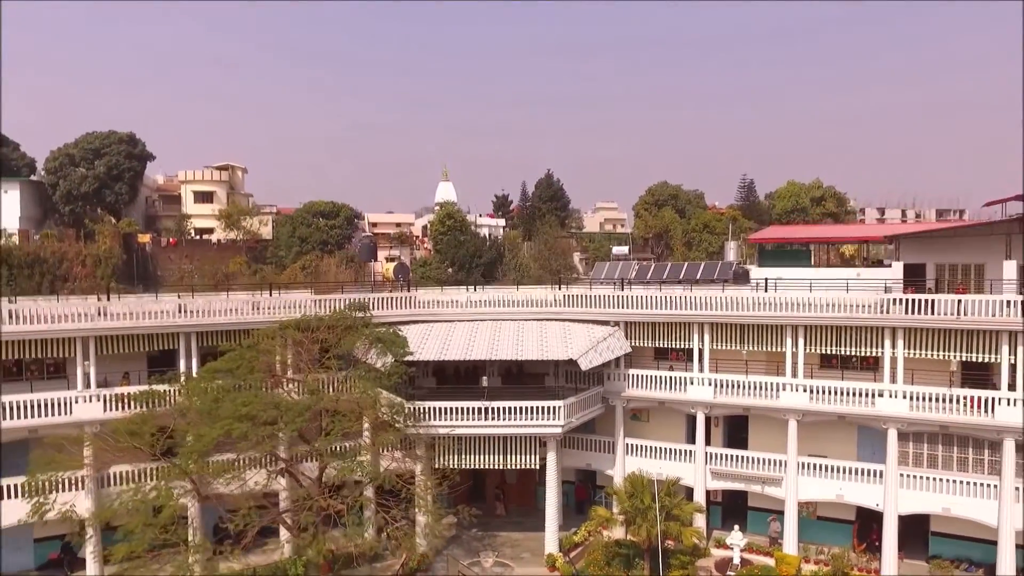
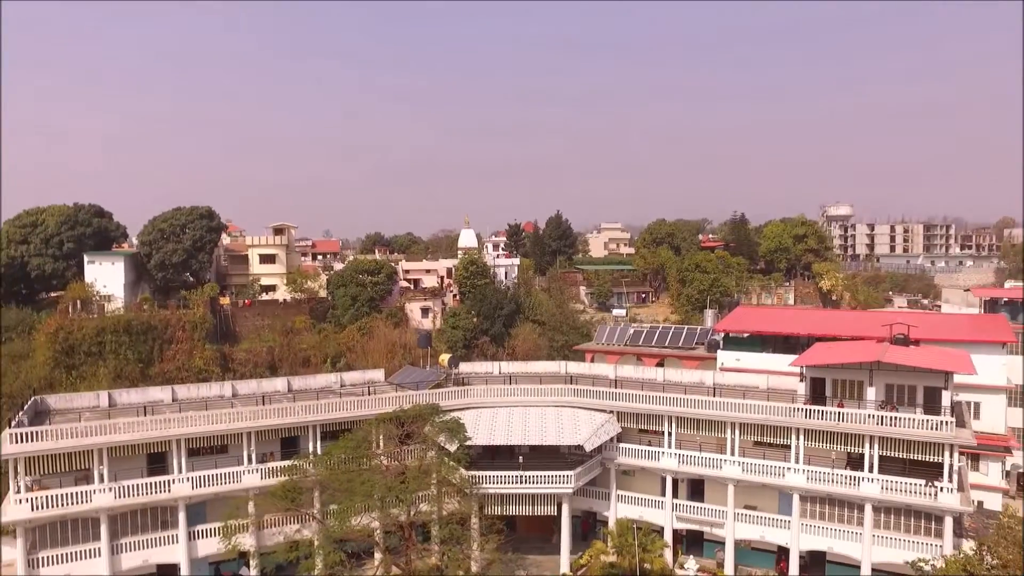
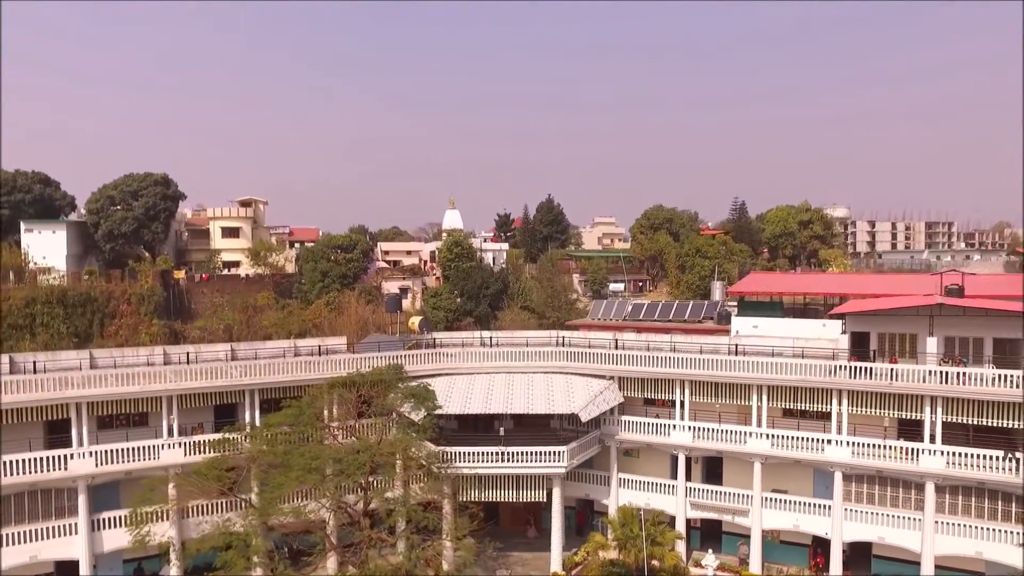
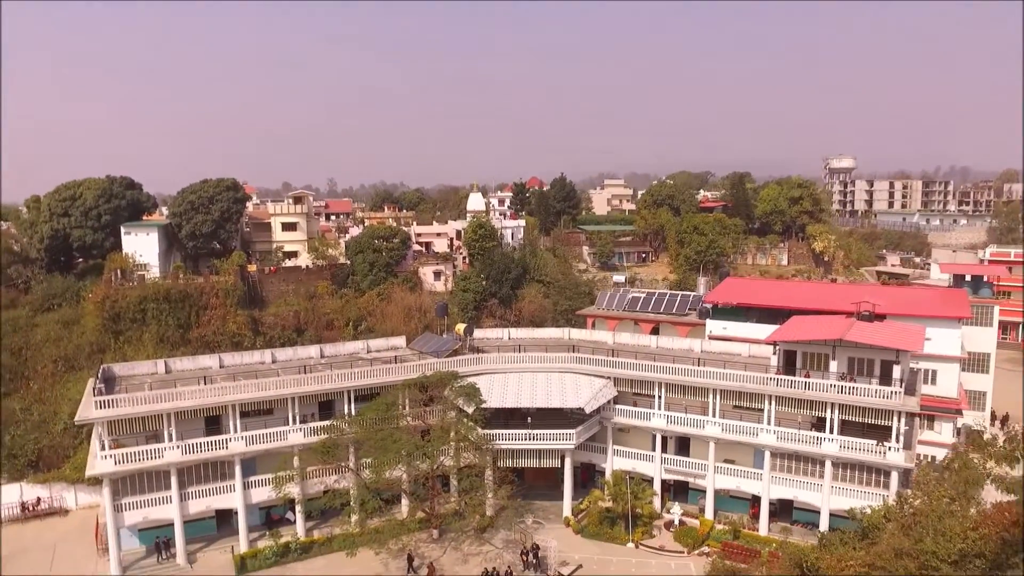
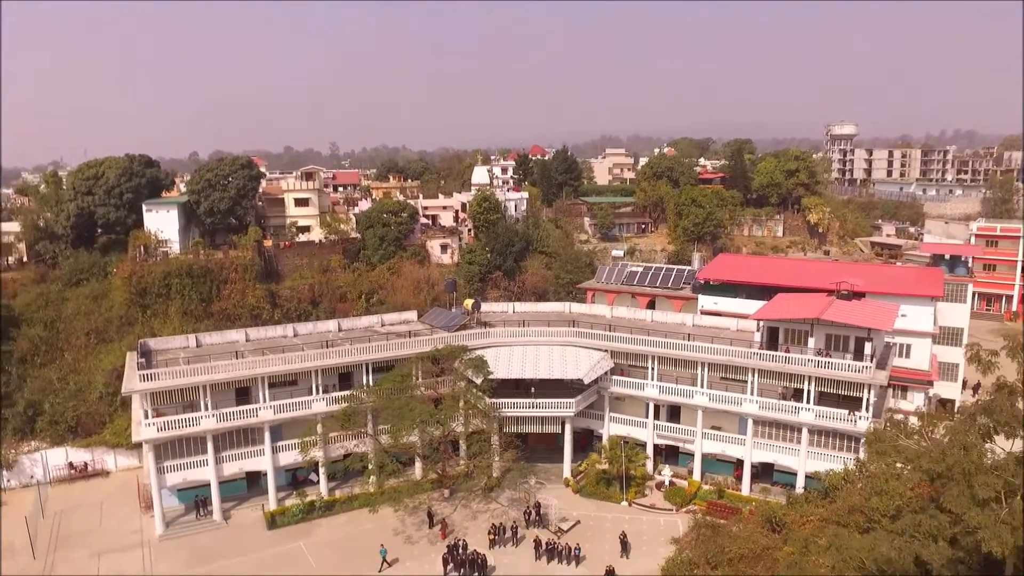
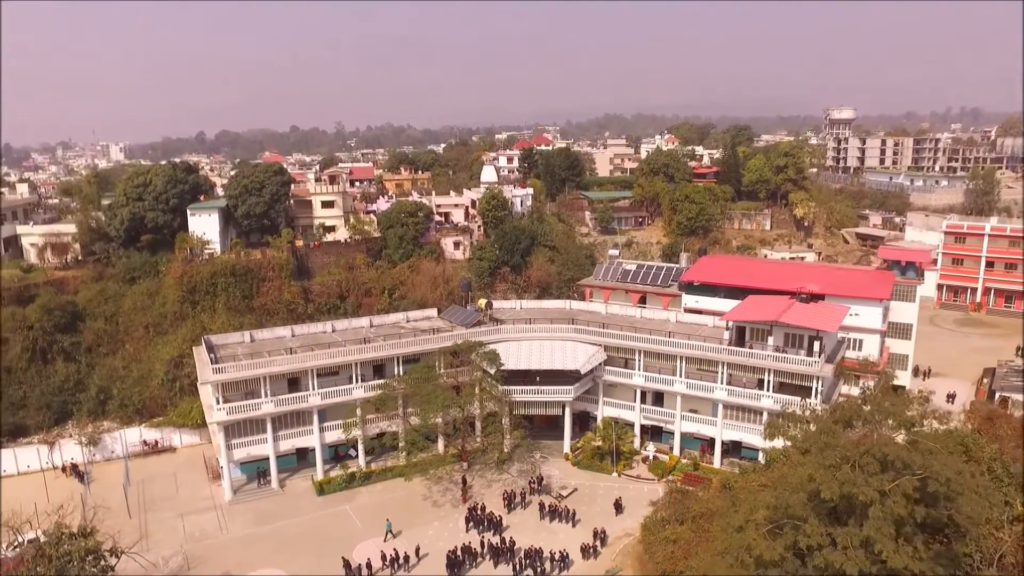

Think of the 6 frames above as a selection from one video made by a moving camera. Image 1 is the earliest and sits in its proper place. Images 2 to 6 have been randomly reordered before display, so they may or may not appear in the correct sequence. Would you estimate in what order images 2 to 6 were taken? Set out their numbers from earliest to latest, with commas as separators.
3, 2, 4, 5, 6
